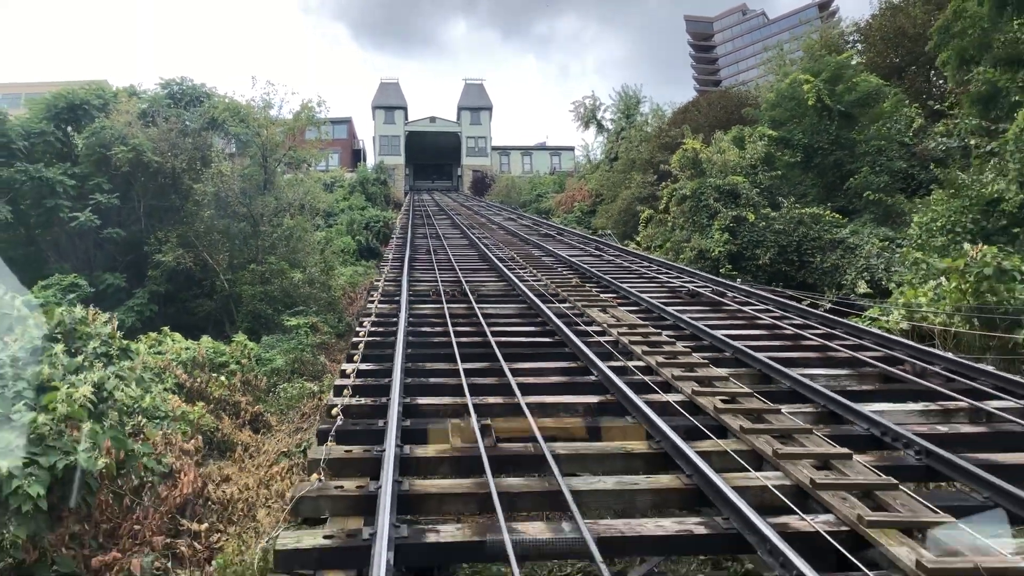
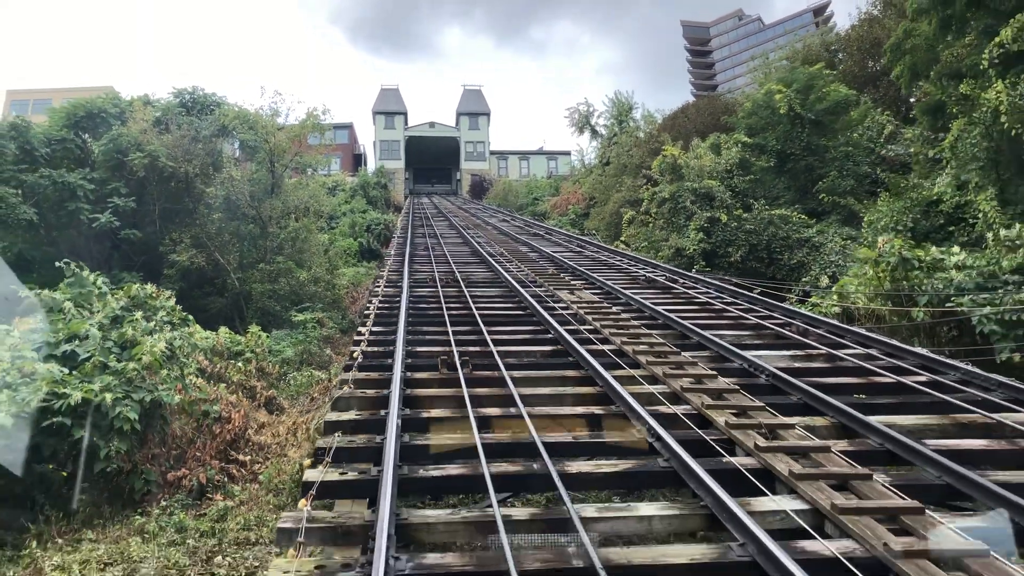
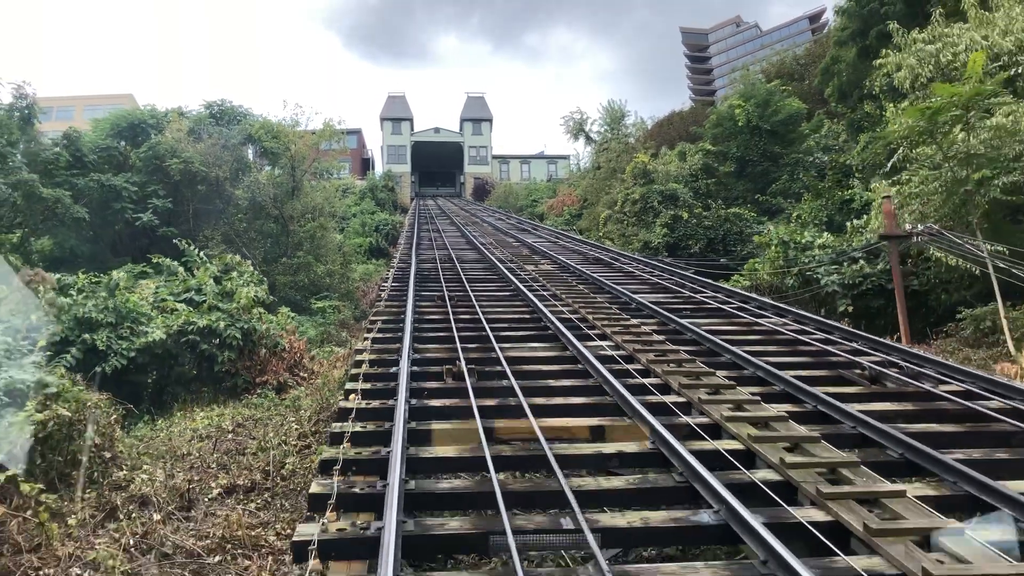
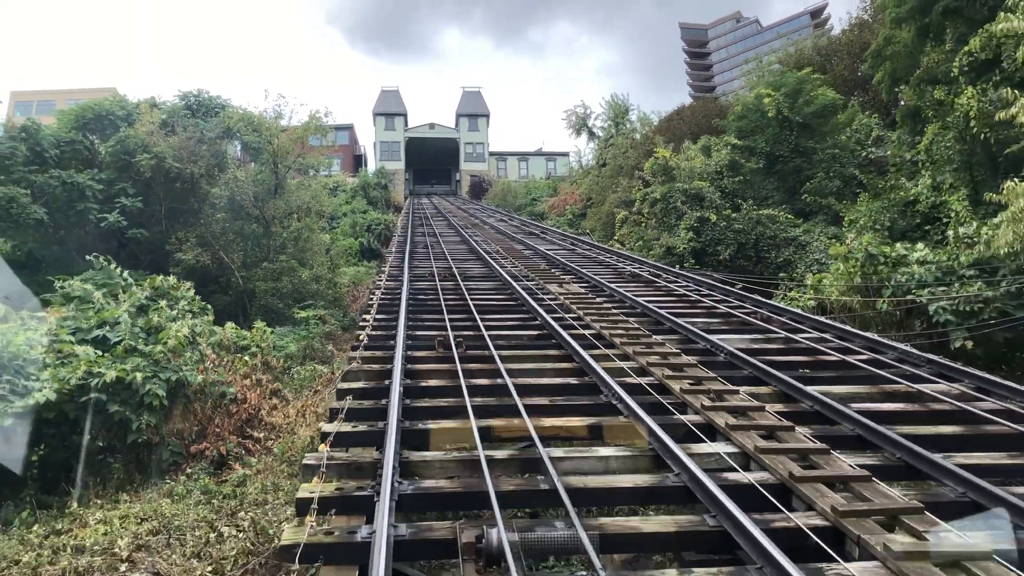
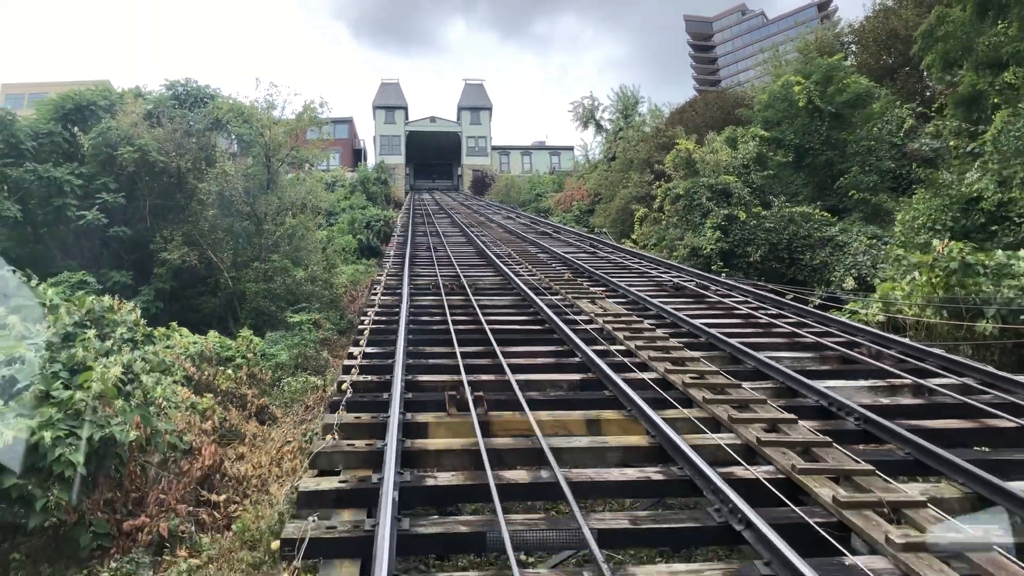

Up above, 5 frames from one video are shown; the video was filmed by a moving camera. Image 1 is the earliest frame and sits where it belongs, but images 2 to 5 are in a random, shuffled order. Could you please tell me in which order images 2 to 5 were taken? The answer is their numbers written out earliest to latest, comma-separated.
5, 2, 4, 3
